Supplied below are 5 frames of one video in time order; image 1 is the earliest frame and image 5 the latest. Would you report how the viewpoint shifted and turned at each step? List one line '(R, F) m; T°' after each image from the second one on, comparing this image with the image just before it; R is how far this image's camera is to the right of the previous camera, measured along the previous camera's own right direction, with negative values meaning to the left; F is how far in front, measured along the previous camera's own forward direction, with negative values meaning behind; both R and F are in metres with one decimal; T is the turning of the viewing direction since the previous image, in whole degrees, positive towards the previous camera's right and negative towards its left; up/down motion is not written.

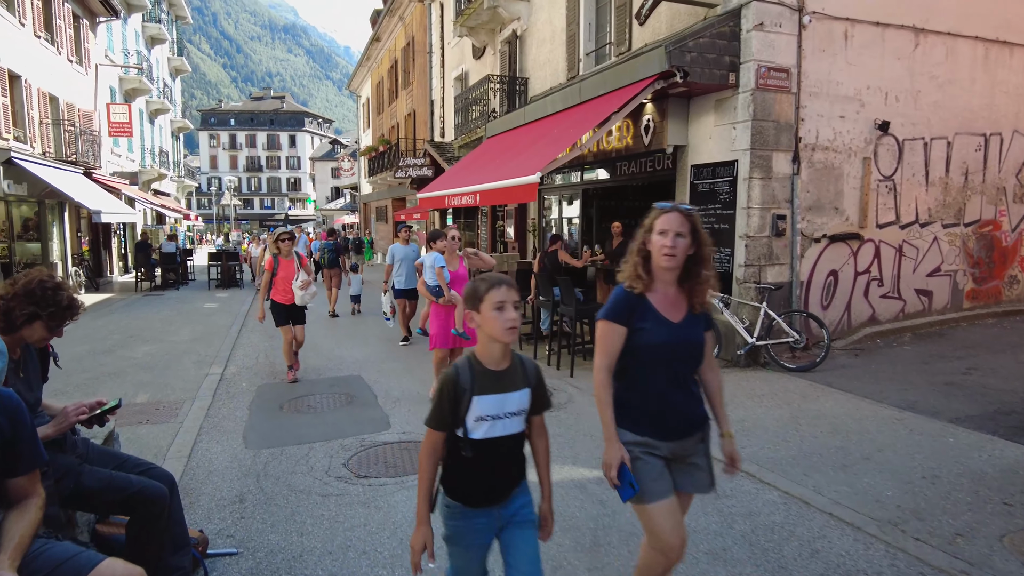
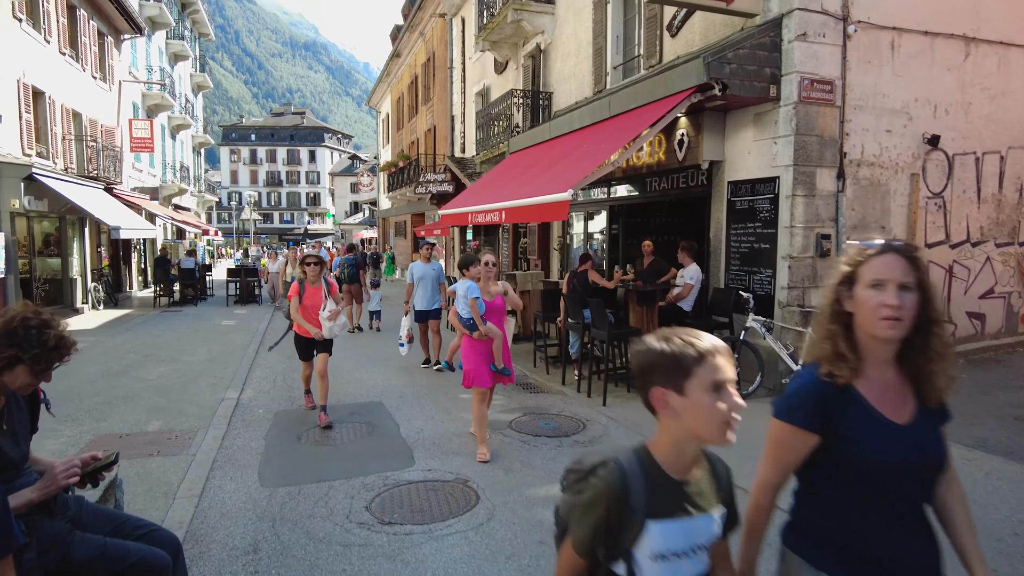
(-0.1, +0.3) m; -1°
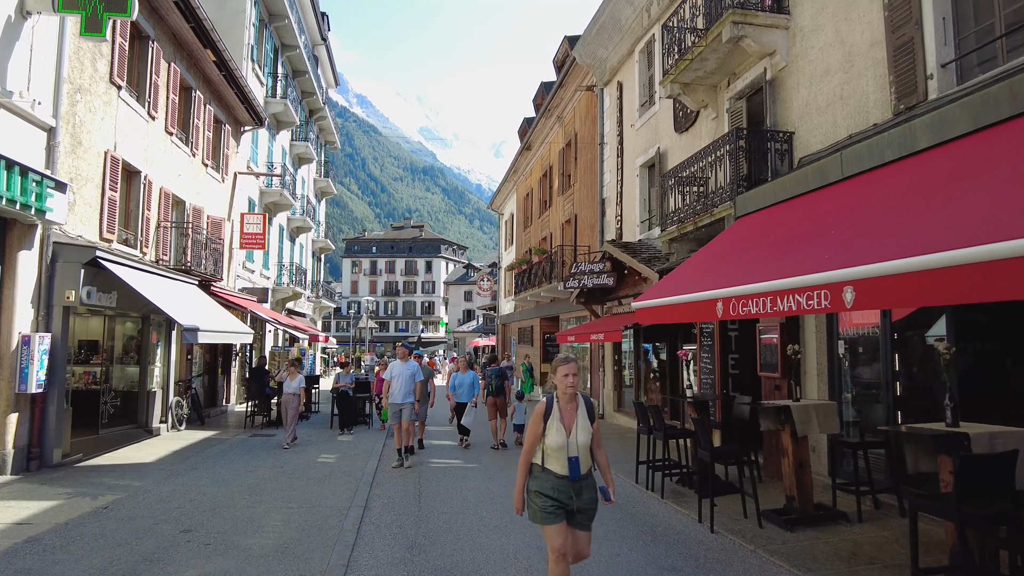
(-1.5, +4.0) m; -9°
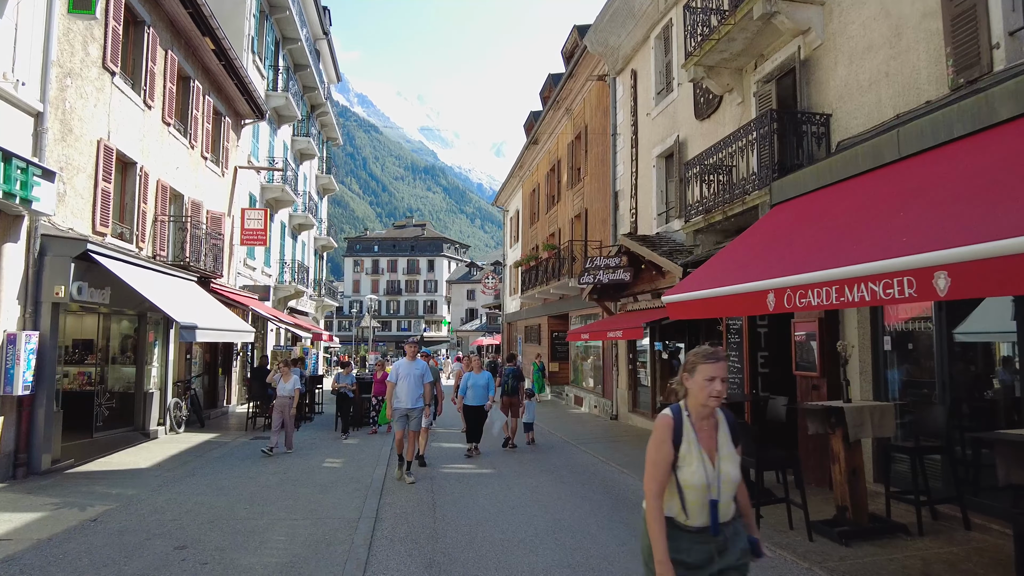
(-0.2, +0.6) m; 0°
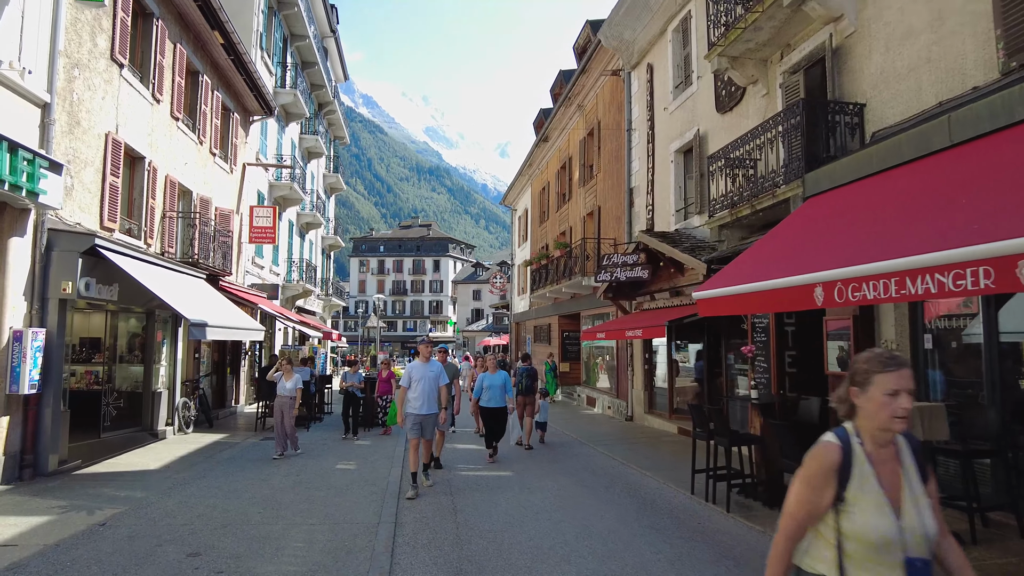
(-0.2, +0.3) m; 0°
